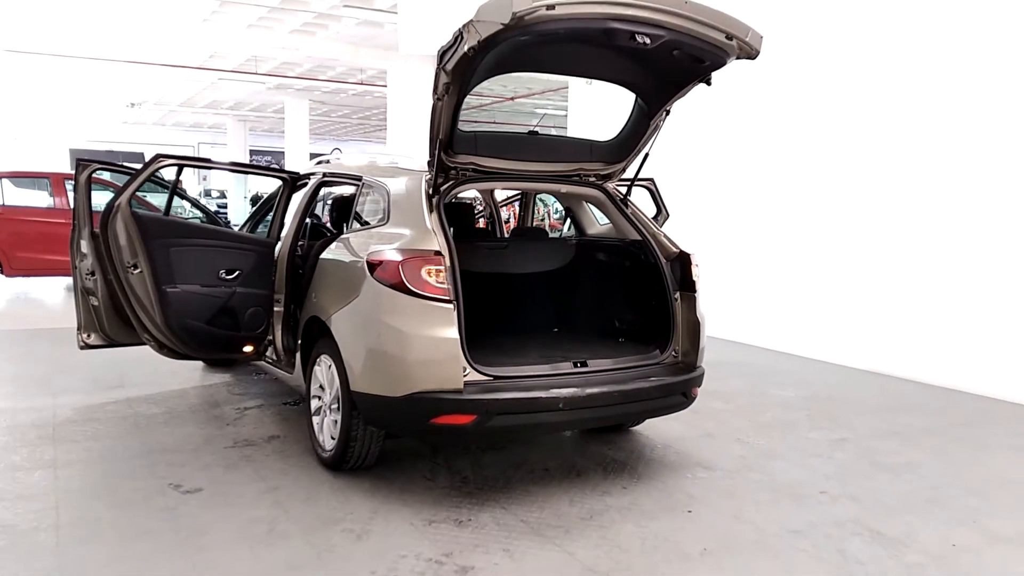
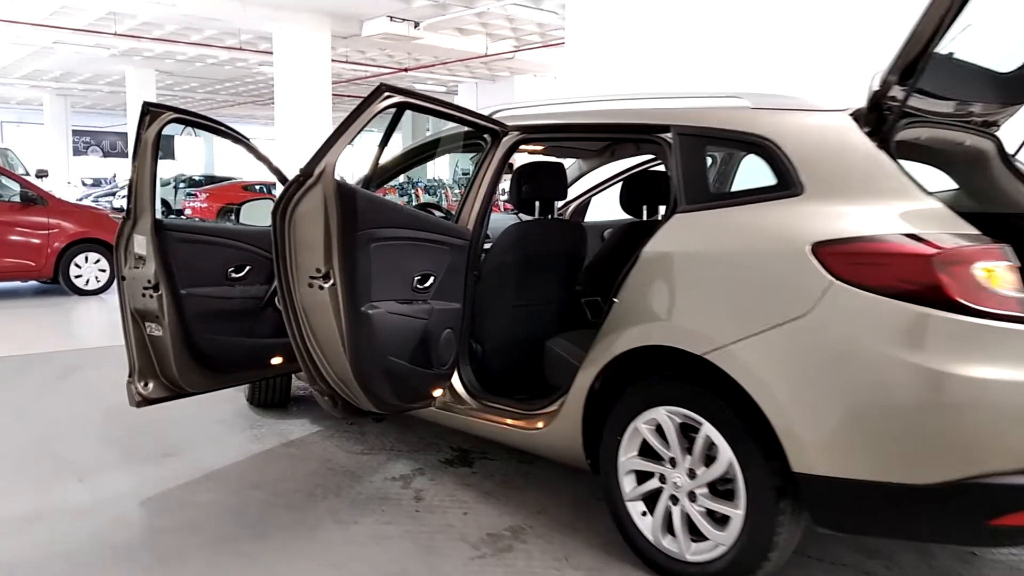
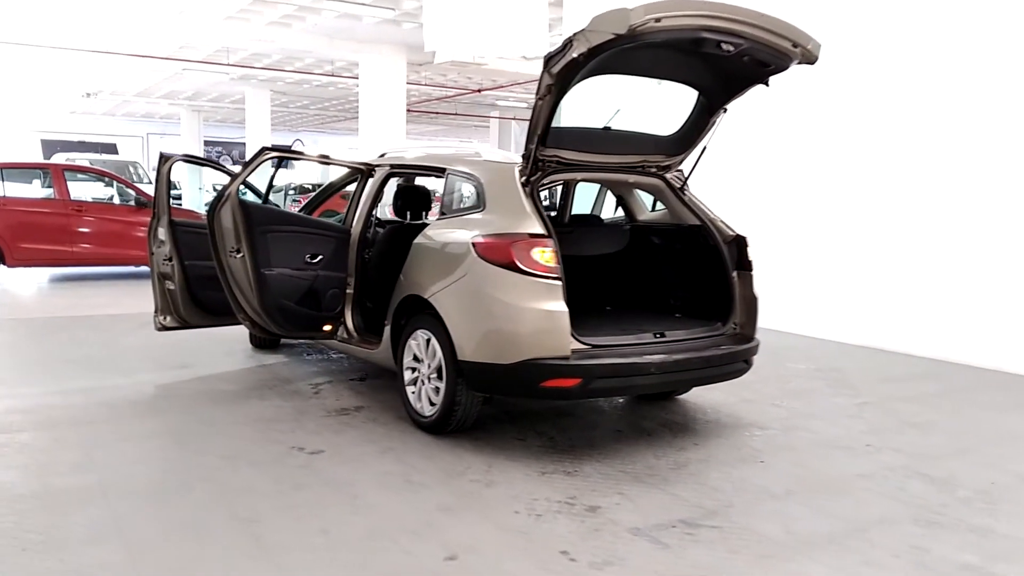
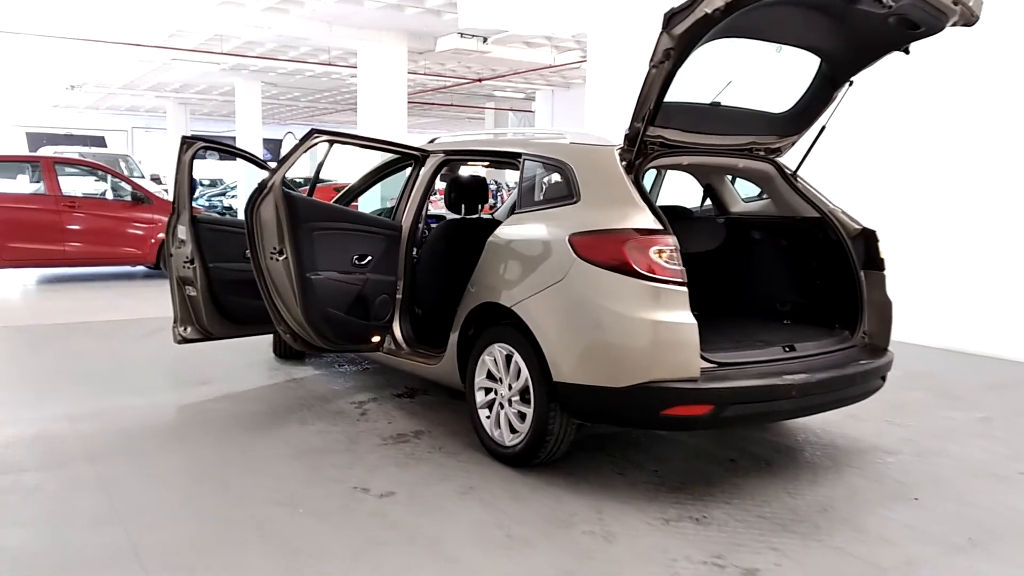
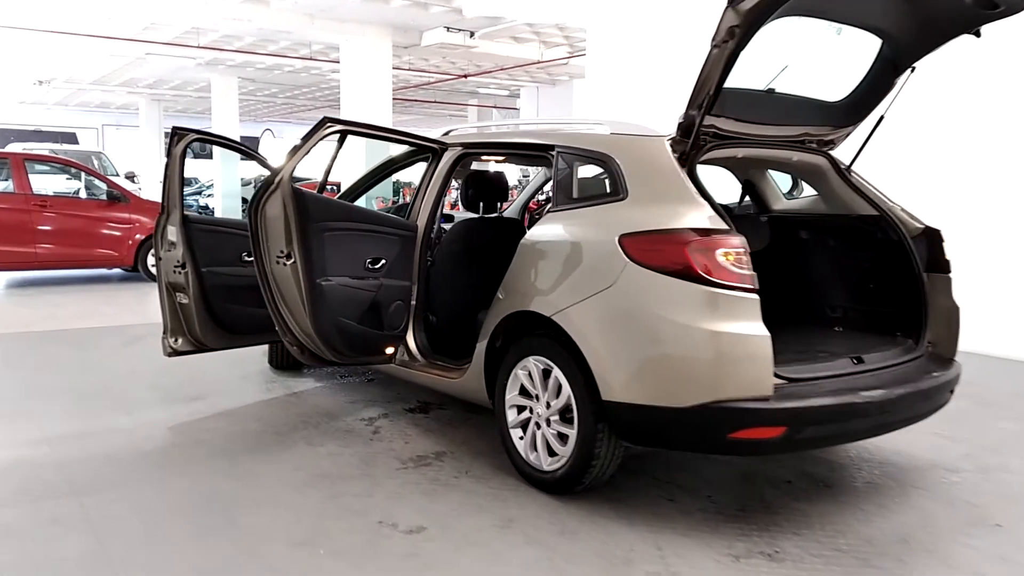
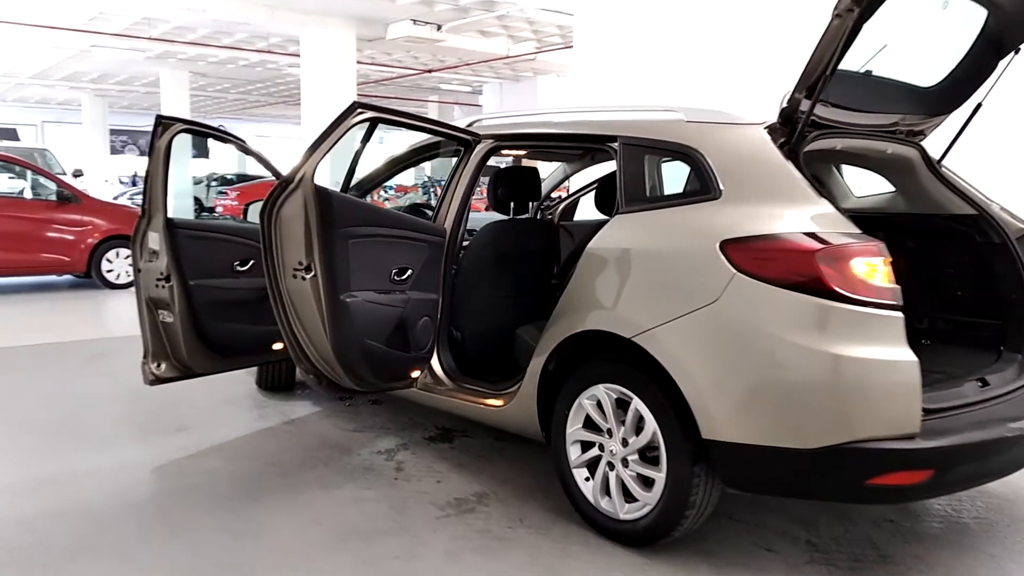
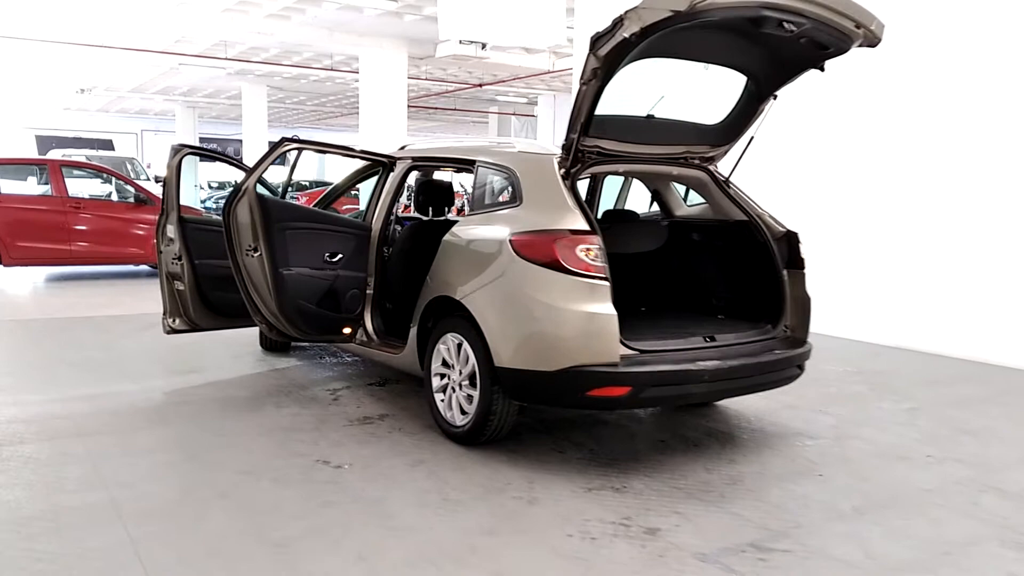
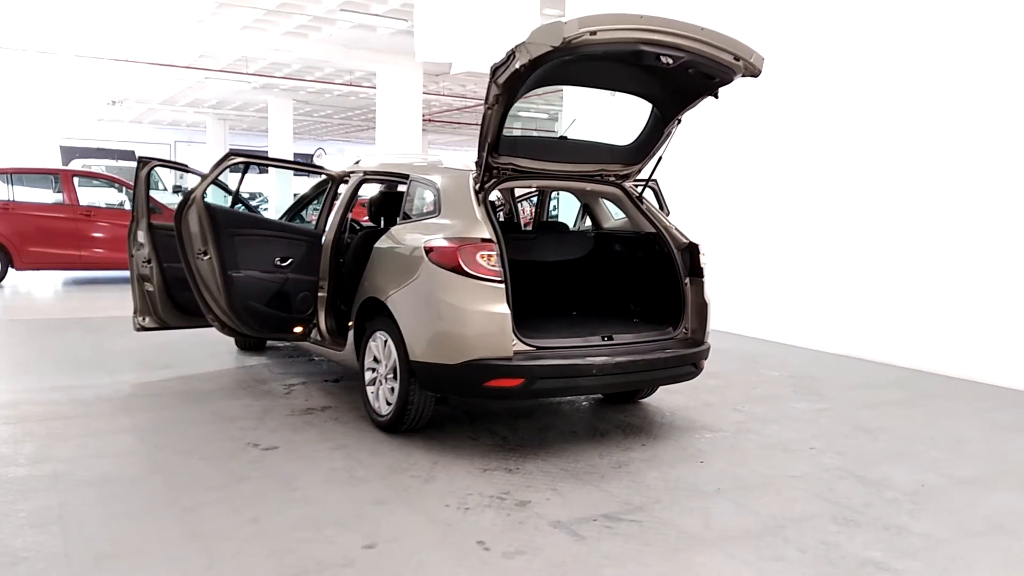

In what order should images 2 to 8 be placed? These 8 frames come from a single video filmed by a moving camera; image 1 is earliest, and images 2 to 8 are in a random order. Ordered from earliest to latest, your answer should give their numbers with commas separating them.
8, 3, 7, 4, 5, 6, 2
